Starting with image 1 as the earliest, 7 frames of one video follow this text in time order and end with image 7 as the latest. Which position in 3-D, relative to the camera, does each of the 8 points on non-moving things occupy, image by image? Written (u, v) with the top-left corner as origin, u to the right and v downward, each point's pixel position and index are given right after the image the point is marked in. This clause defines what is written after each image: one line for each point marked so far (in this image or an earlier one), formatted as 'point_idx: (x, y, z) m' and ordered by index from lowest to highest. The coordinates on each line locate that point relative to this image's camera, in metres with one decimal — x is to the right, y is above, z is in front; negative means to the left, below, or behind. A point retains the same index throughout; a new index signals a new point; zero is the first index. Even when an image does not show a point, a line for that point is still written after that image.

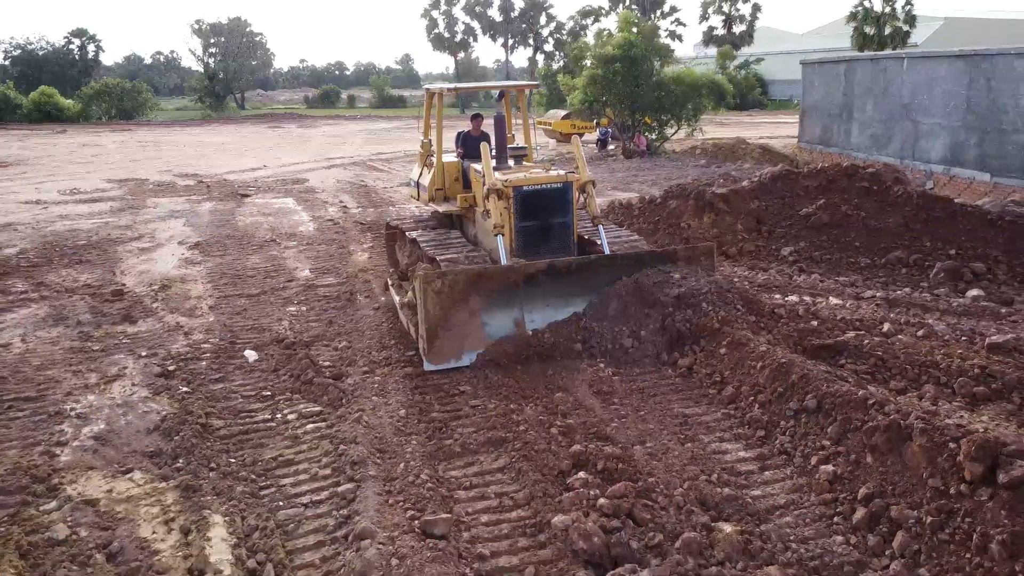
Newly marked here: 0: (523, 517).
0: (+0.1, -1.3, +4.4) m
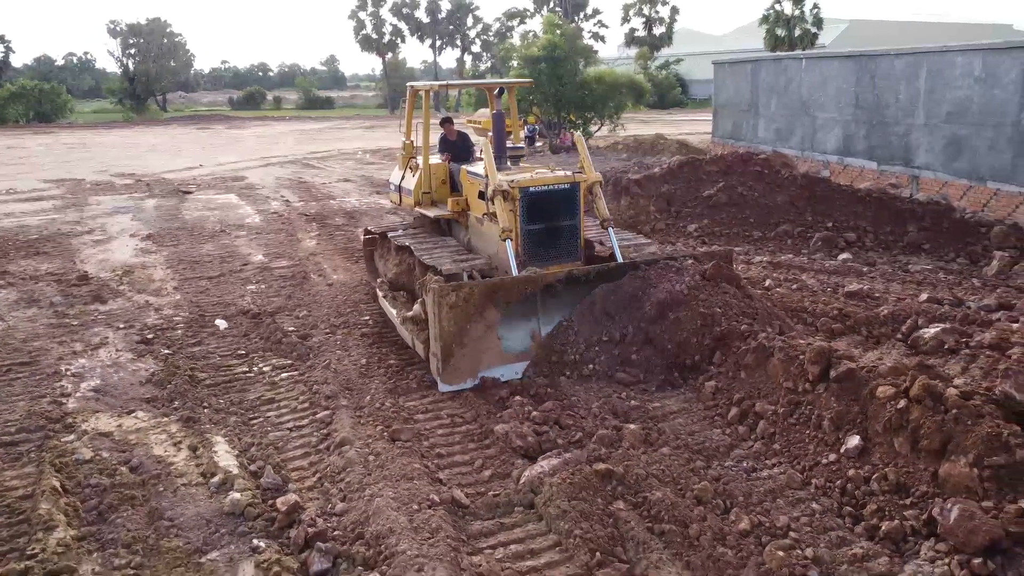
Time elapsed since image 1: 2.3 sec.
0: (-0.3, -1.0, +5.5) m
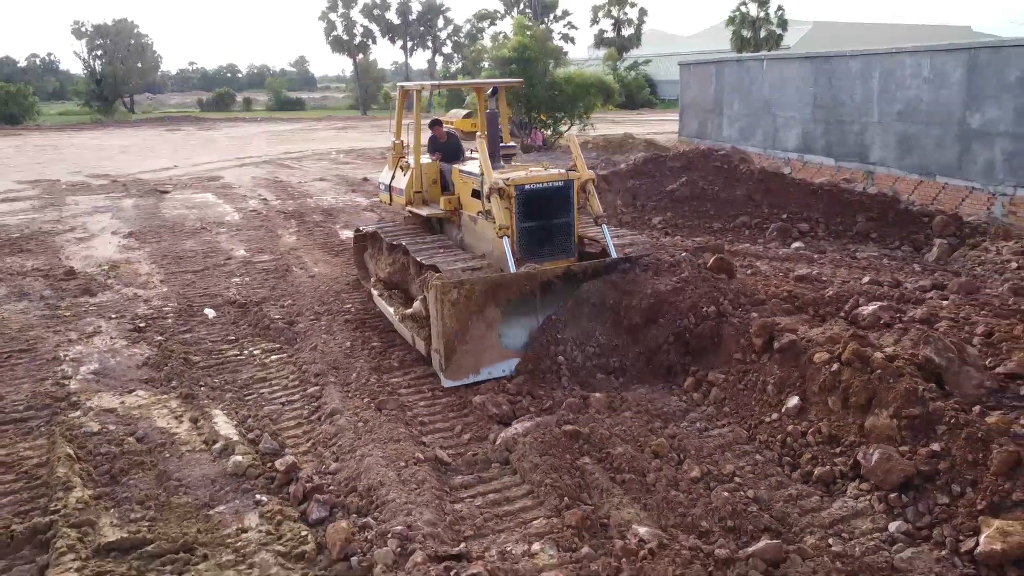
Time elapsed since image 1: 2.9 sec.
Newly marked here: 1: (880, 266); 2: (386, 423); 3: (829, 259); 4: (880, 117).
0: (-0.5, -0.8, +6.0) m
1: (+4.1, +0.2, +8.9) m
2: (-0.9, -0.9, +5.5) m
3: (+3.6, +0.3, +9.2) m
4: (+5.7, +2.5, +11.9) m
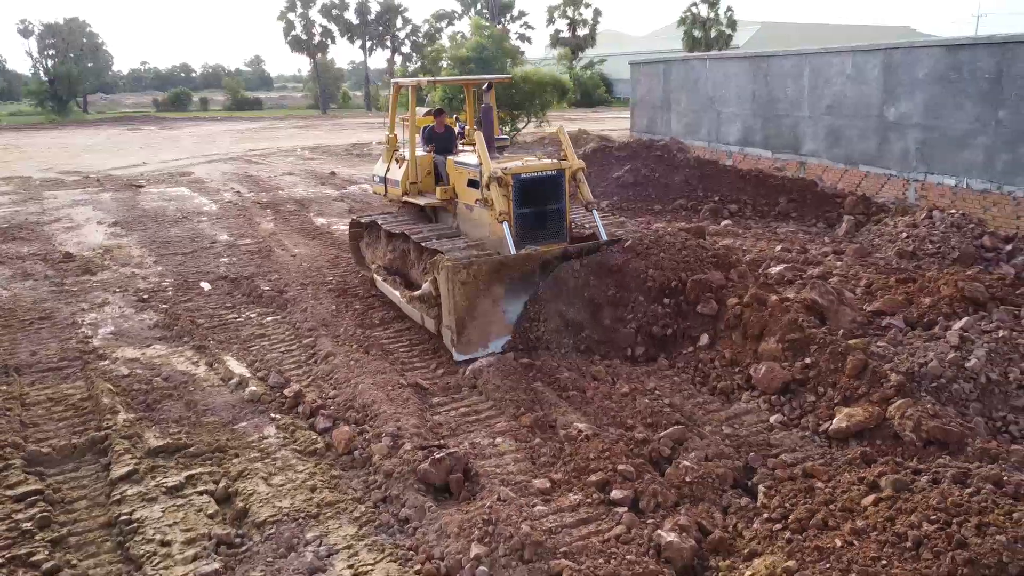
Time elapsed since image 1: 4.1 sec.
0: (-0.8, -0.5, +7.1) m
1: (+3.6, +0.6, +10.3) m
2: (-1.1, -0.6, +6.6) m
3: (+3.1, +0.7, +10.5) m
4: (+5.0, +2.9, +13.3) m
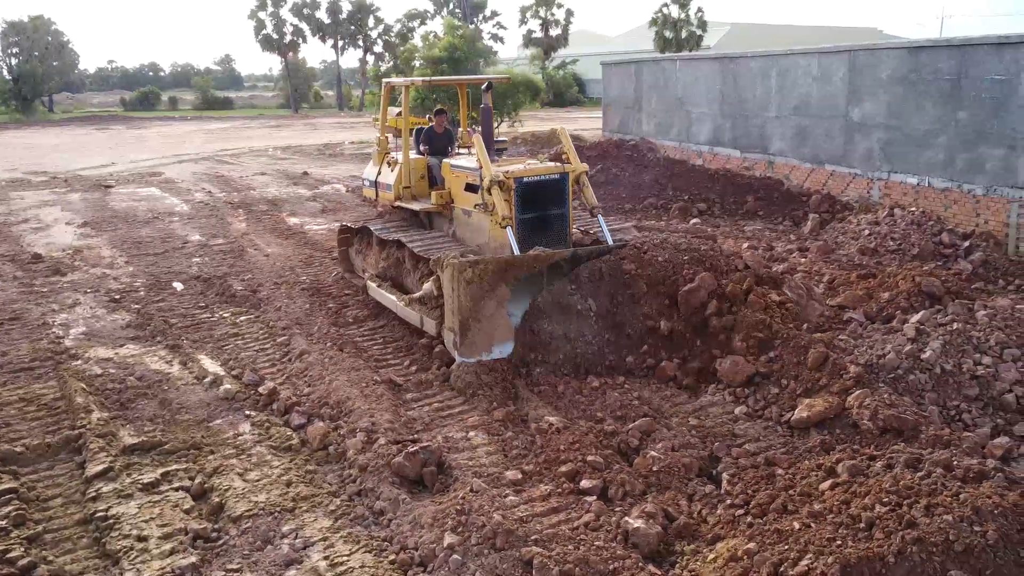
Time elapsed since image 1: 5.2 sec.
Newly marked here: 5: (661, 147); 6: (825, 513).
0: (-1.0, -0.5, +7.2) m
1: (+3.3, +0.7, +10.5) m
2: (-1.4, -0.6, +6.6) m
3: (+2.8, +0.7, +10.7) m
4: (+4.6, +3.0, +13.6) m
5: (+3.1, +2.9, +16.5) m
6: (+1.5, -1.0, +3.8) m
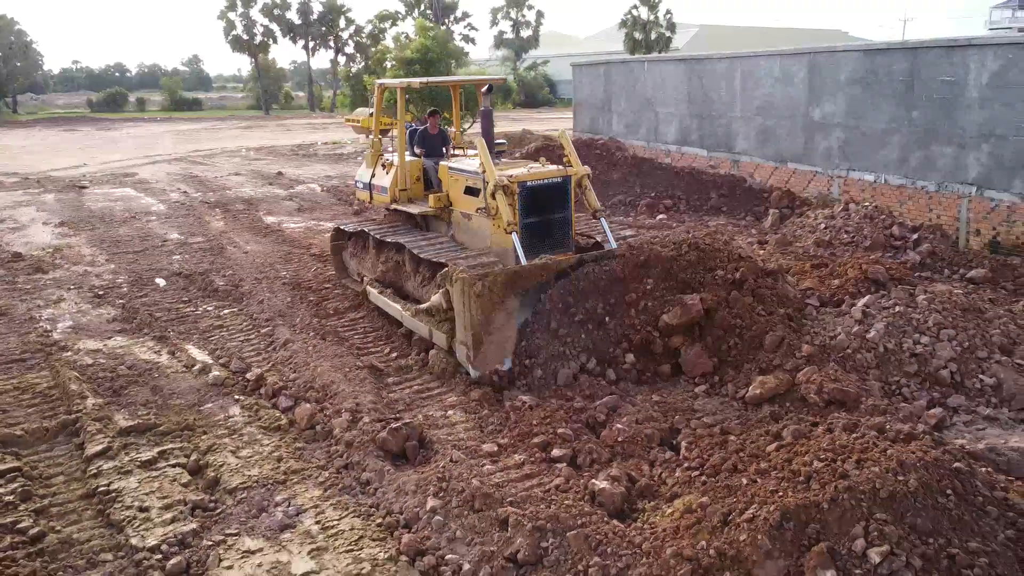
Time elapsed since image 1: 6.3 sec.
0: (-1.3, -0.4, +7.5) m
1: (+2.9, +0.8, +11.0) m
2: (-1.6, -0.5, +7.0) m
3: (+2.4, +0.8, +11.2) m
4: (+4.1, +3.1, +14.1) m
5: (+2.5, +3.0, +17.0) m
6: (+1.3, -0.9, +4.2) m
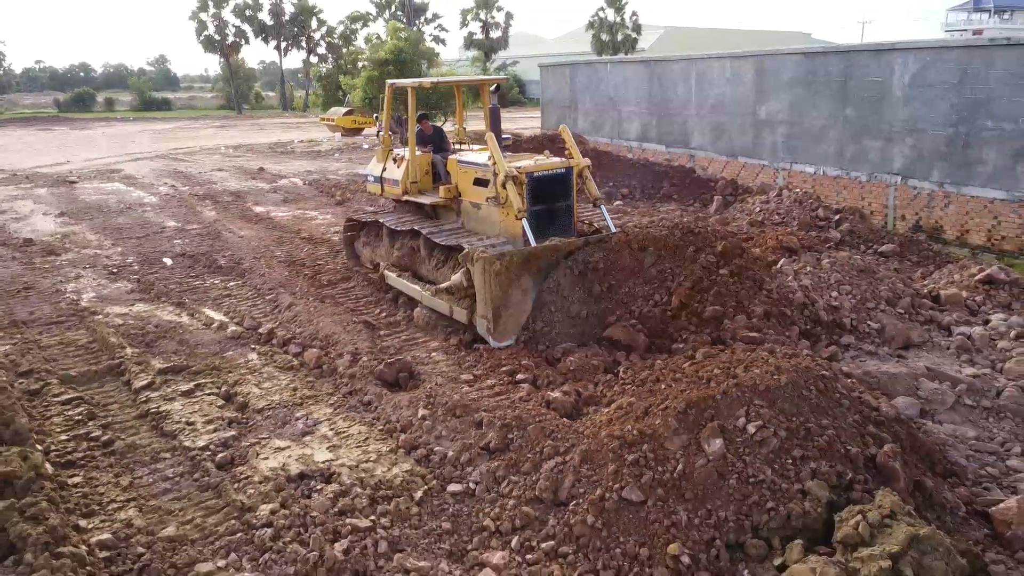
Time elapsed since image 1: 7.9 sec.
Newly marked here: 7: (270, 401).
0: (-1.6, -0.1, +8.7) m
1: (+2.5, +1.1, +12.3) m
2: (-1.9, -0.2, +8.1) m
3: (+2.0, +1.2, +12.5) m
4: (+3.5, +3.4, +15.4) m
5: (+1.8, +3.3, +18.3) m
6: (+1.2, -0.6, +5.4) m
7: (-1.8, -0.9, +6.1) m
